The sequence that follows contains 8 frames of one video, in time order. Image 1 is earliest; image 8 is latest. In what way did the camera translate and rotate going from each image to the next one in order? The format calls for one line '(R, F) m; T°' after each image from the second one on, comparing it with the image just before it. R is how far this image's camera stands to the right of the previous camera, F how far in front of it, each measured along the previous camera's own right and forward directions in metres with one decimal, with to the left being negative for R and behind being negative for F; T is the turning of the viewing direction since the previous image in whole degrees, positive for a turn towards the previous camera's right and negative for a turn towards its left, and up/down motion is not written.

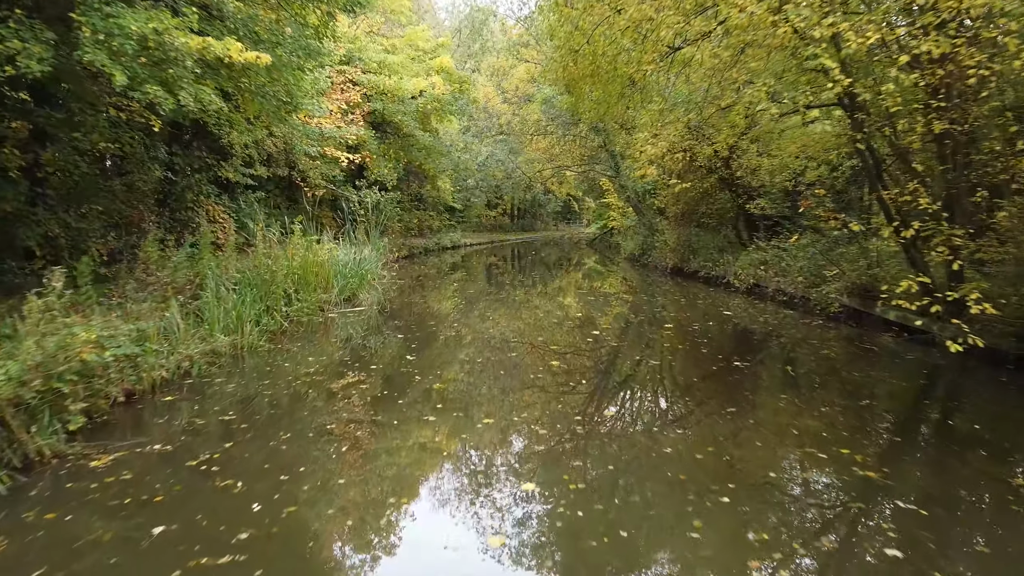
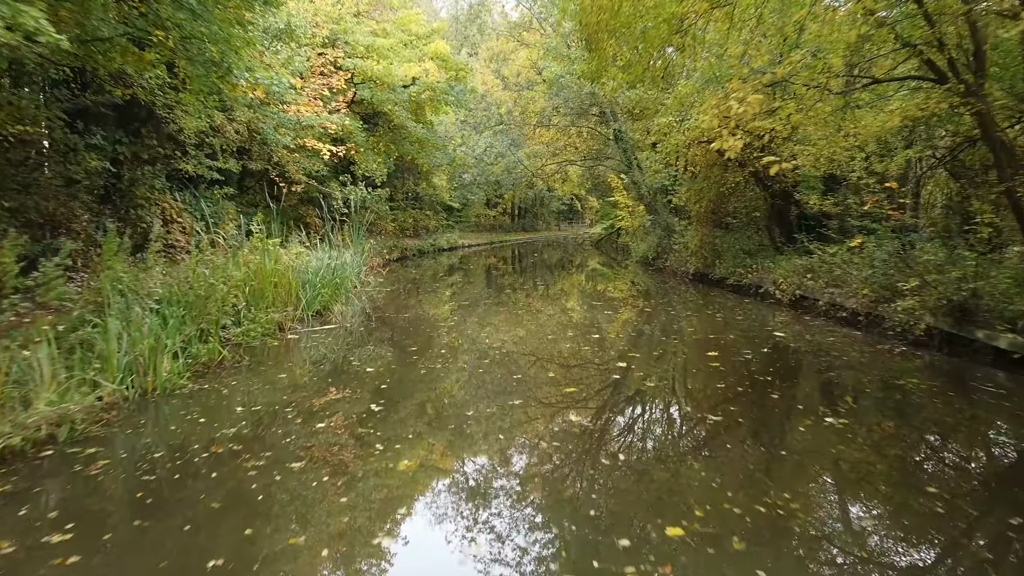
(0.0, +1.5) m; 0°
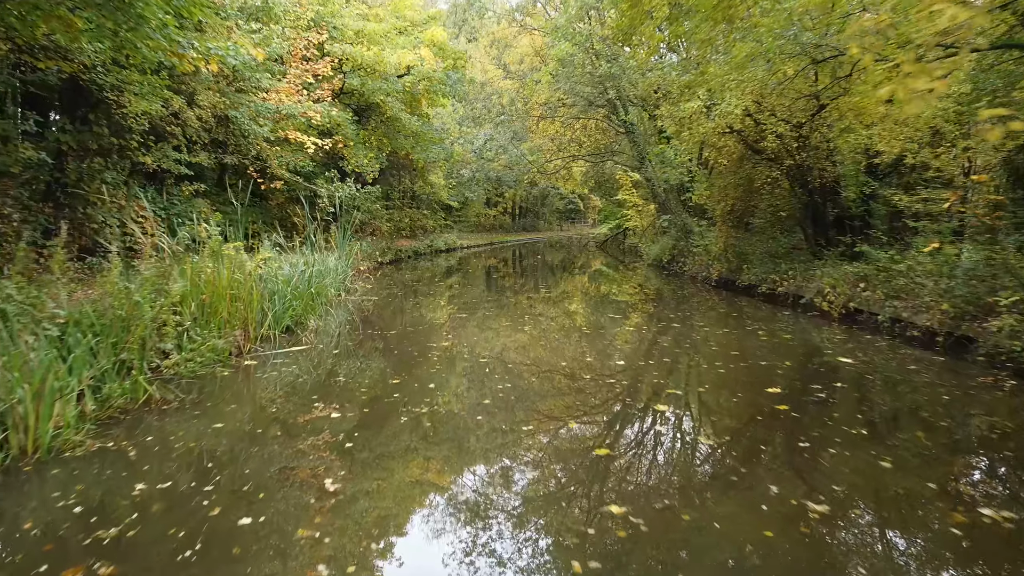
(-0.1, +1.2) m; 0°
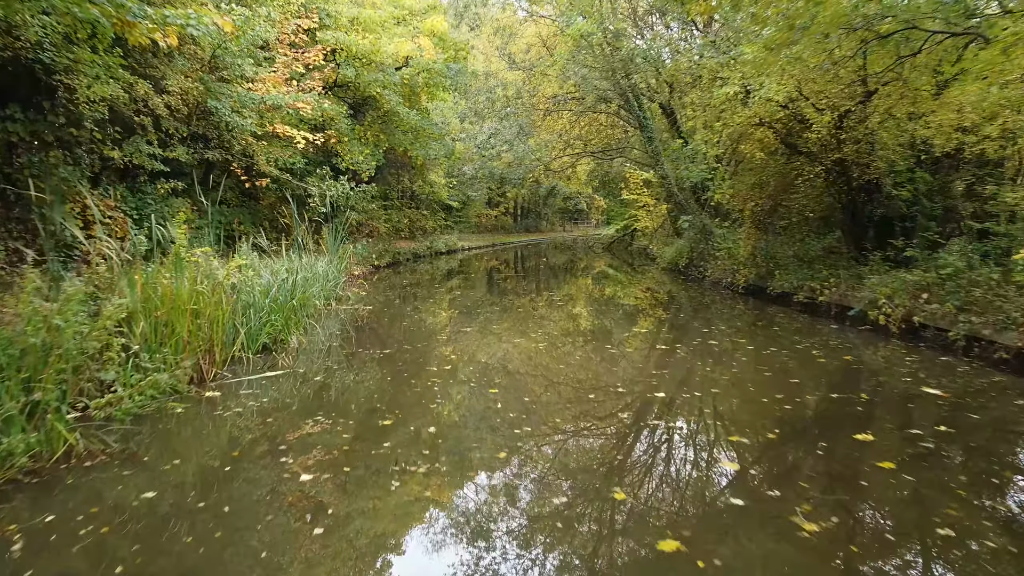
(-0.1, +0.9) m; 0°
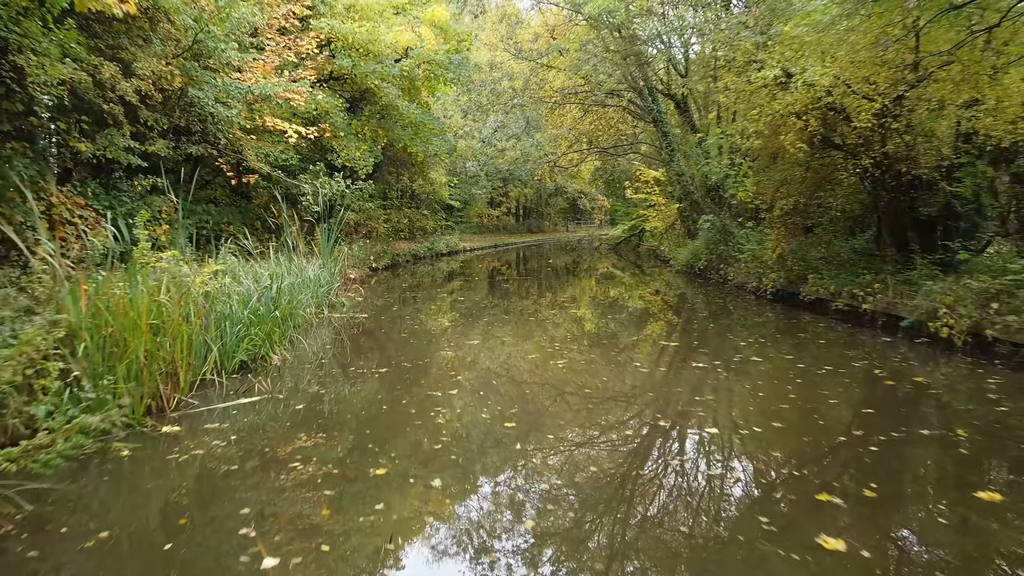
(-0.1, +0.7) m; 0°
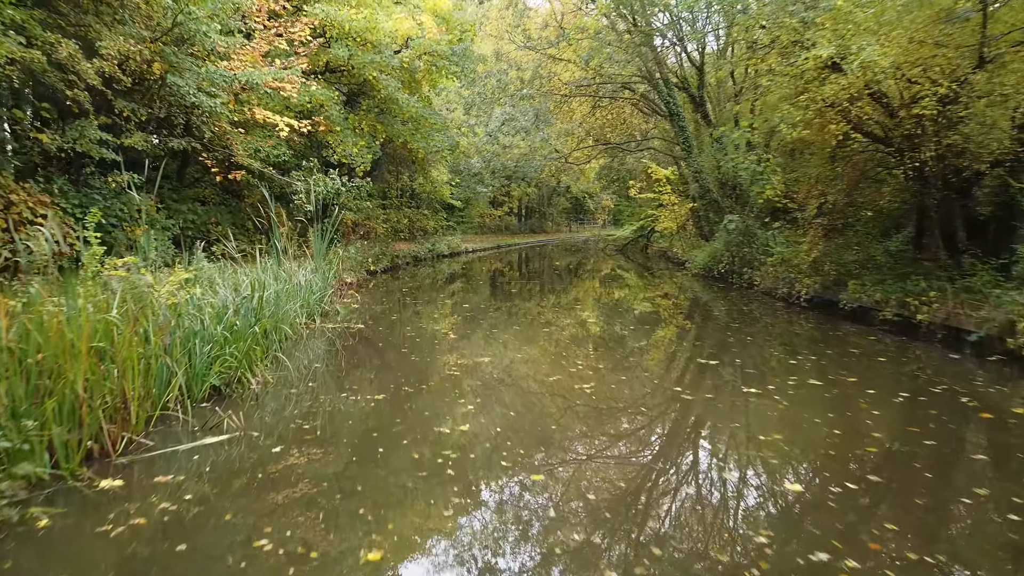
(-0.2, +0.7) m; 0°
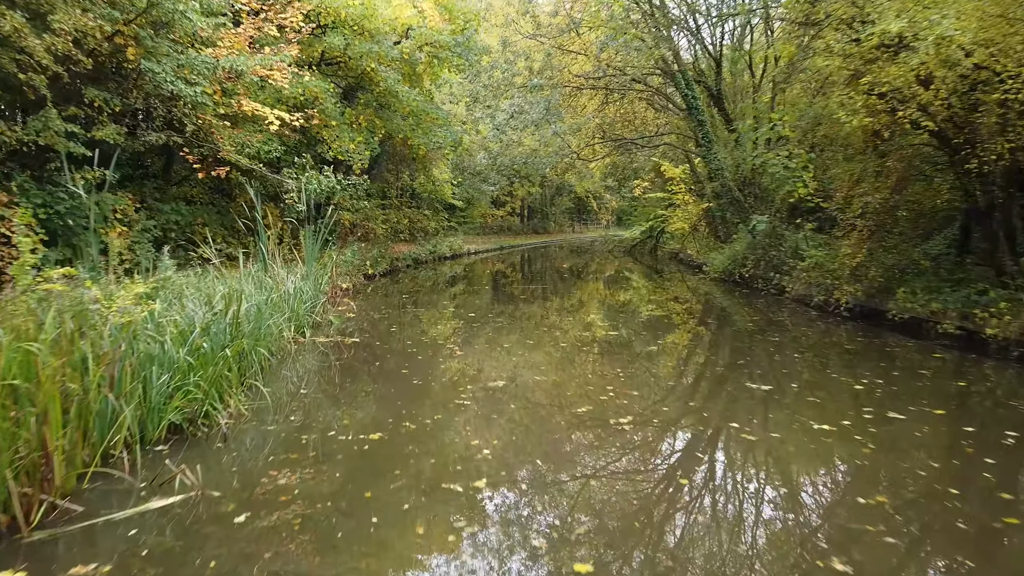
(-0.1, +0.7) m; 0°
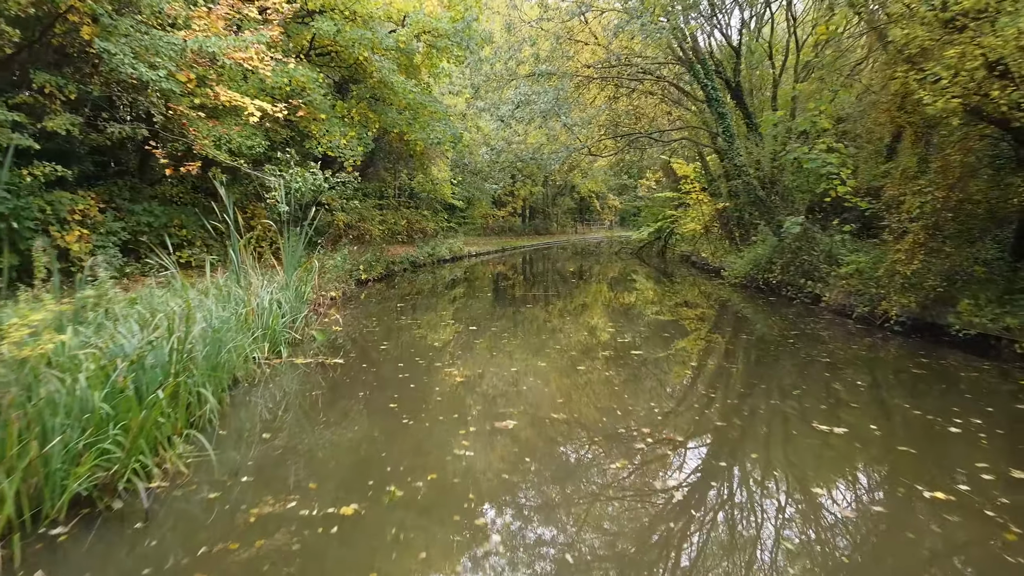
(-0.1, +0.8) m; 0°
